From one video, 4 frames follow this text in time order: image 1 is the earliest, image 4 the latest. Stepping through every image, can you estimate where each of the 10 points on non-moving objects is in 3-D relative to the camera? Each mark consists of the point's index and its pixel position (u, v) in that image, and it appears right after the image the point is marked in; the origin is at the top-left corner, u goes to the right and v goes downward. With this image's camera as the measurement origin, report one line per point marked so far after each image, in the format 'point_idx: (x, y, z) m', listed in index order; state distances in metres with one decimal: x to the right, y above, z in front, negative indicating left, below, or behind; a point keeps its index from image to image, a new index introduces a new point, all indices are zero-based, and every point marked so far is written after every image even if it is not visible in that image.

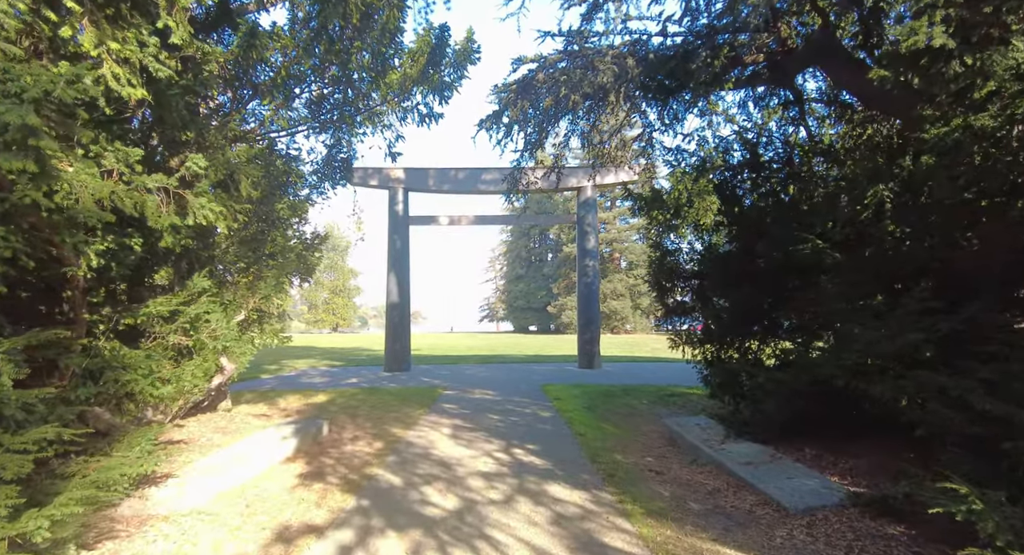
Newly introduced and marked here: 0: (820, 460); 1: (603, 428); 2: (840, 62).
0: (+2.9, -1.7, +5.1) m
1: (+1.3, -2.1, +7.8) m
2: (+3.7, +2.5, +6.3) m
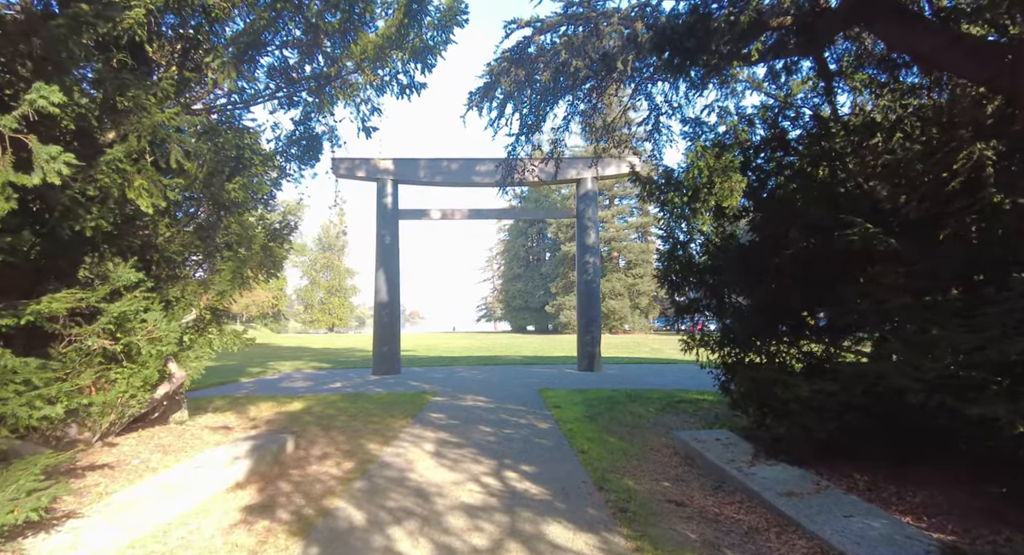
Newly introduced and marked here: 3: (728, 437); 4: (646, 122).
0: (+2.8, -1.6, +4.2) m
1: (+1.2, -2.1, +6.8) m
2: (+3.7, +2.5, +5.4) m
3: (+2.4, -1.8, +6.2) m
4: (+2.7, +3.1, +11.1) m
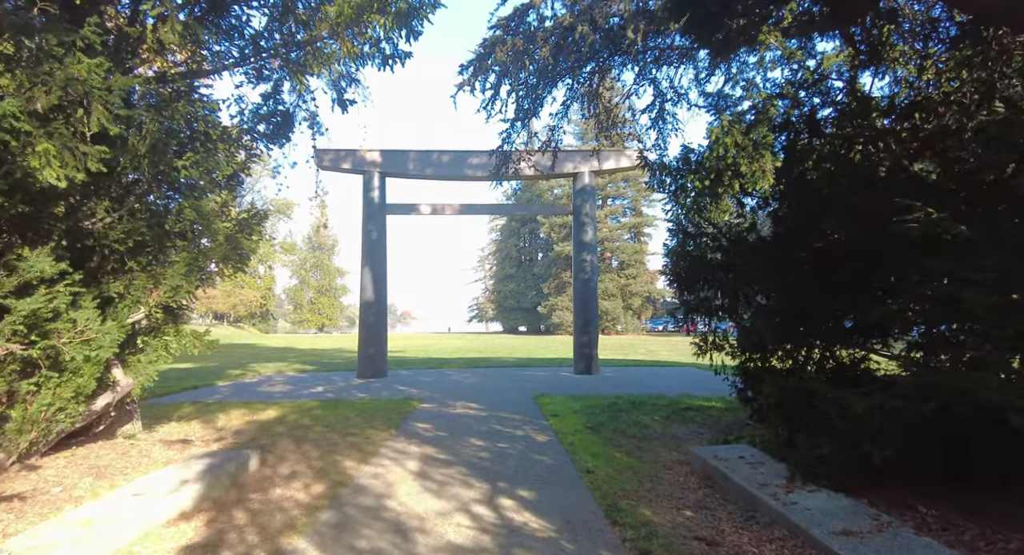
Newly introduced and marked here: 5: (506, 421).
0: (+2.8, -1.6, +3.5) m
1: (+1.1, -2.0, +6.1) m
2: (+3.6, +2.6, +4.7) m
3: (+2.4, -1.8, +5.5) m
4: (+2.6, +3.2, +10.4) m
5: (-0.1, -2.1, +8.1) m
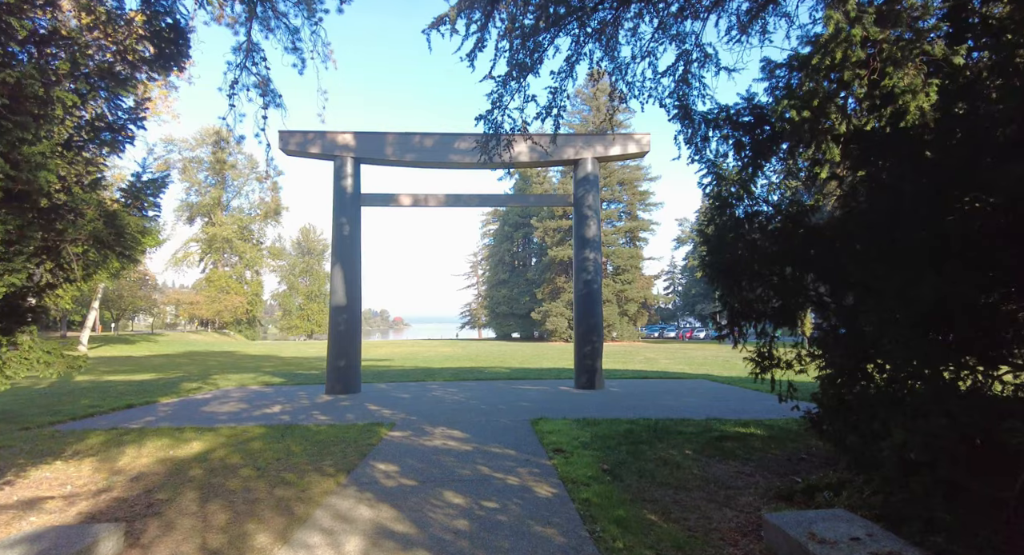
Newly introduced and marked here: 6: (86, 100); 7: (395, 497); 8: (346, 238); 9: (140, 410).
0: (+2.7, -1.5, +1.6) m
1: (+1.1, -1.9, +4.1) m
2: (+3.6, +2.7, +2.8) m
3: (+2.3, -1.7, +3.6) m
4: (+2.5, +3.2, +8.5) m
5: (-0.2, -2.0, +6.2) m
6: (-3.2, +1.4, +4.4) m
7: (-1.1, -2.0, +4.9) m
8: (-3.9, +0.9, +12.9) m
9: (-7.0, -2.5, +10.4) m
